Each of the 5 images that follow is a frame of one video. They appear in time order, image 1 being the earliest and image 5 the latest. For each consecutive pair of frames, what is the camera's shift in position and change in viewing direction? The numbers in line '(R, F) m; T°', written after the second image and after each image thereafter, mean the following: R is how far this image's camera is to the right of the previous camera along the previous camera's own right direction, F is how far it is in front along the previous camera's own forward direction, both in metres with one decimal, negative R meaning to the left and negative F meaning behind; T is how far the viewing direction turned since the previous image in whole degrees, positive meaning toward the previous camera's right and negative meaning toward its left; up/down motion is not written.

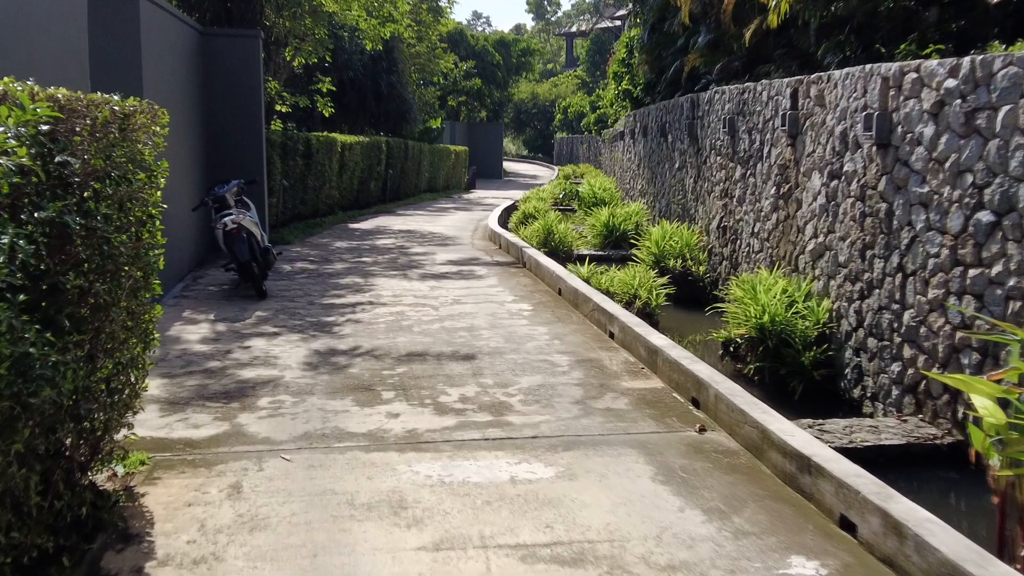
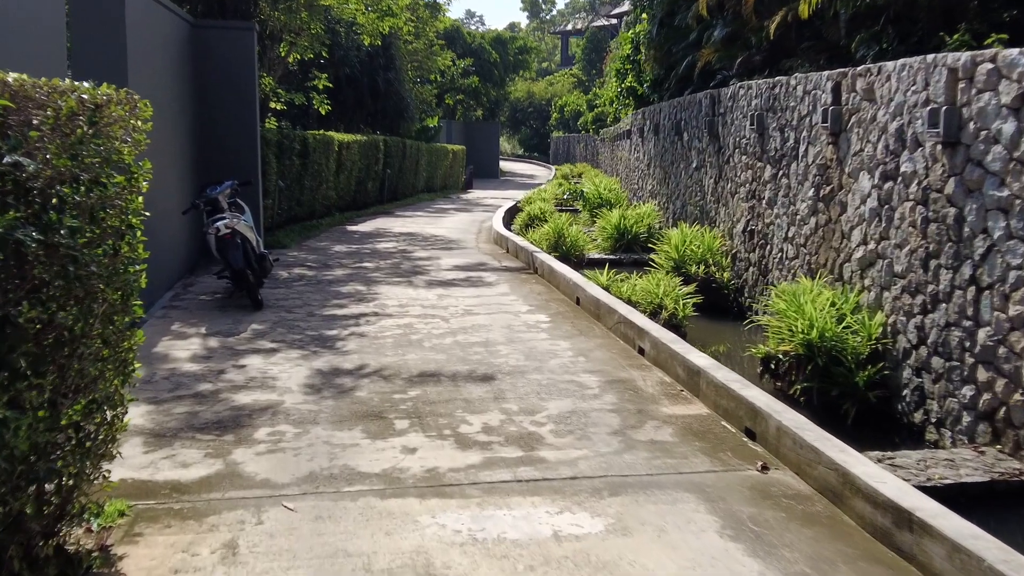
(-0.2, +0.7) m; 0°
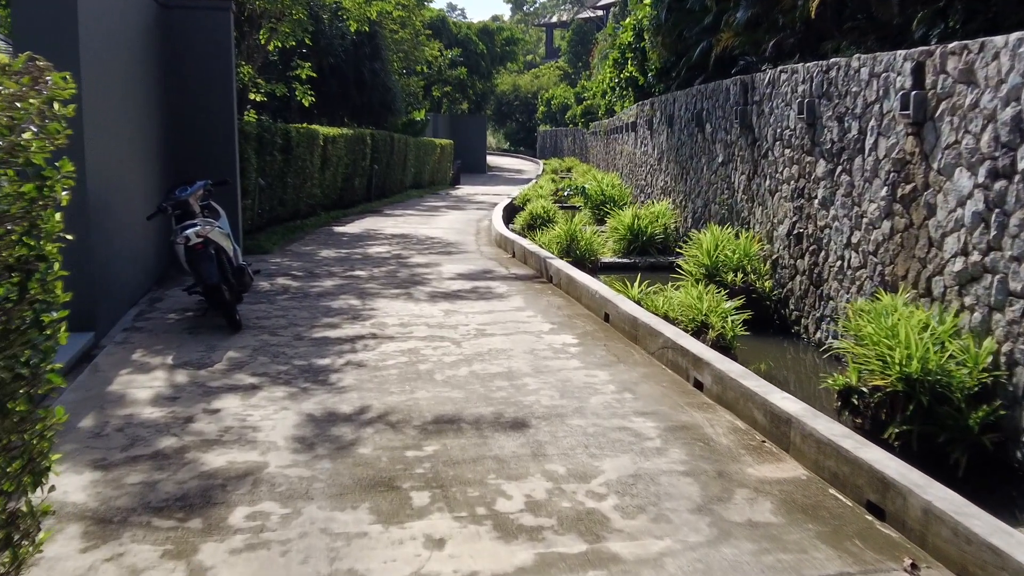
(-0.3, +1.2) m; +1°
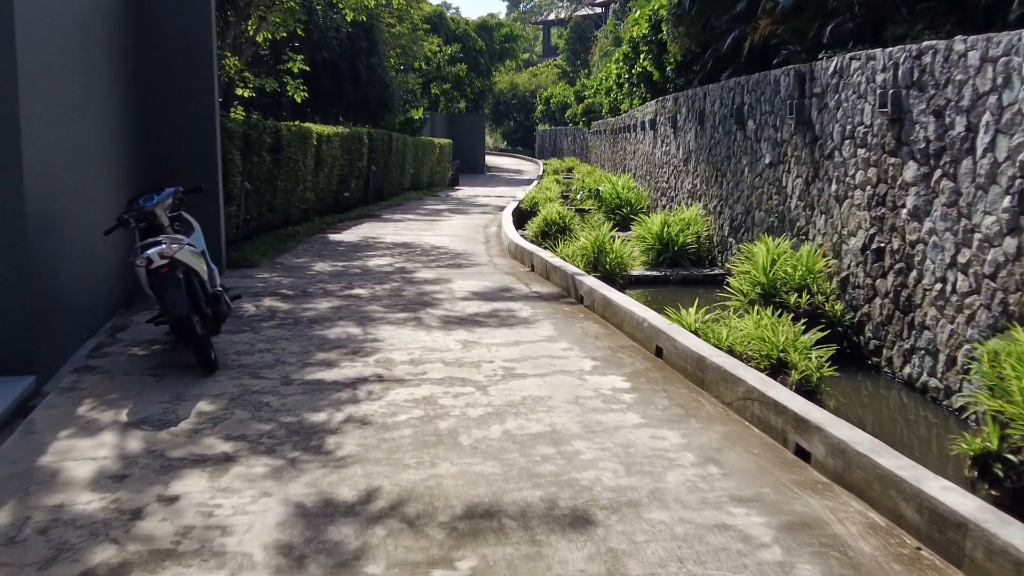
(-0.2, +1.3) m; 0°
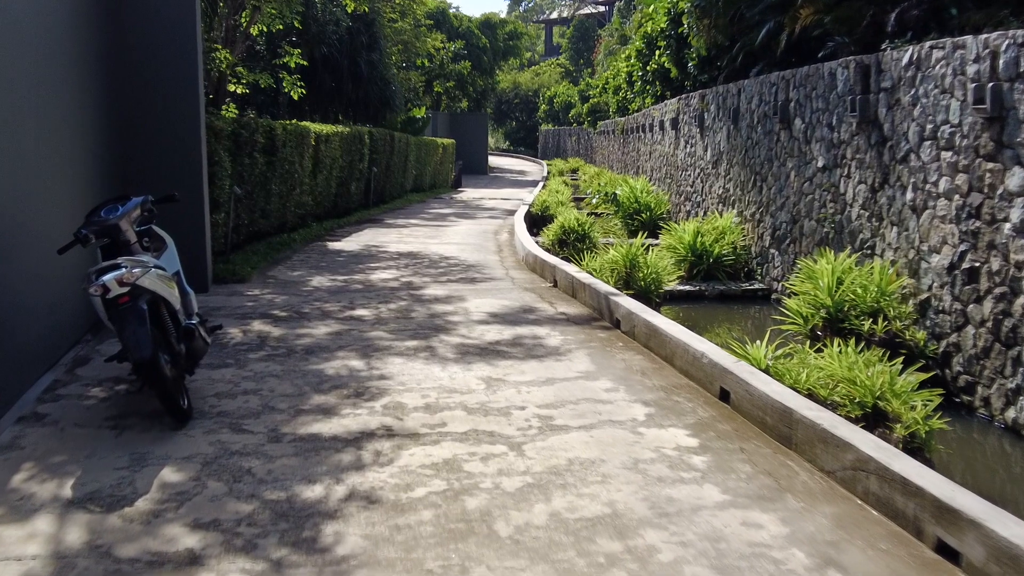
(-0.2, +1.1) m; 0°
